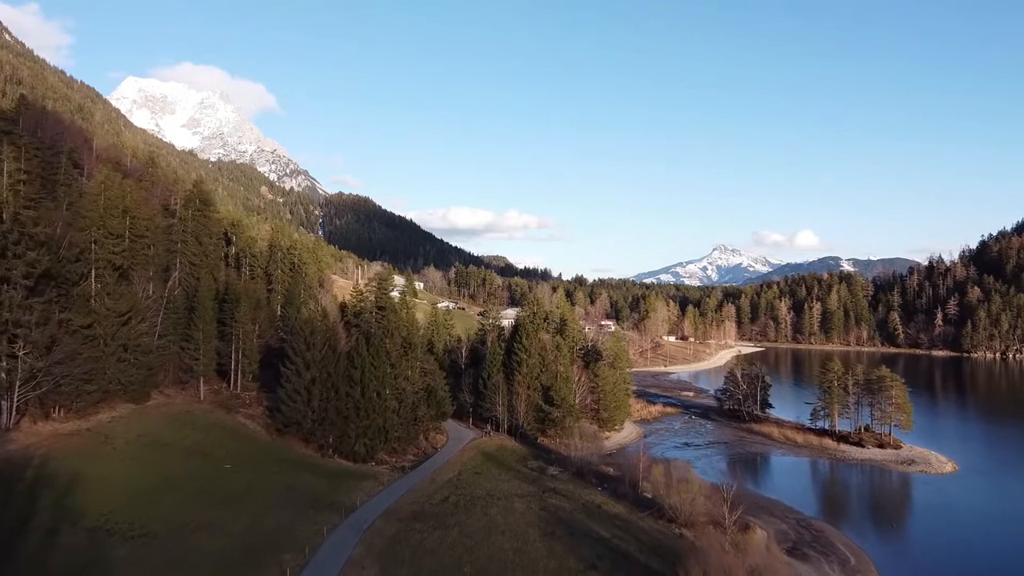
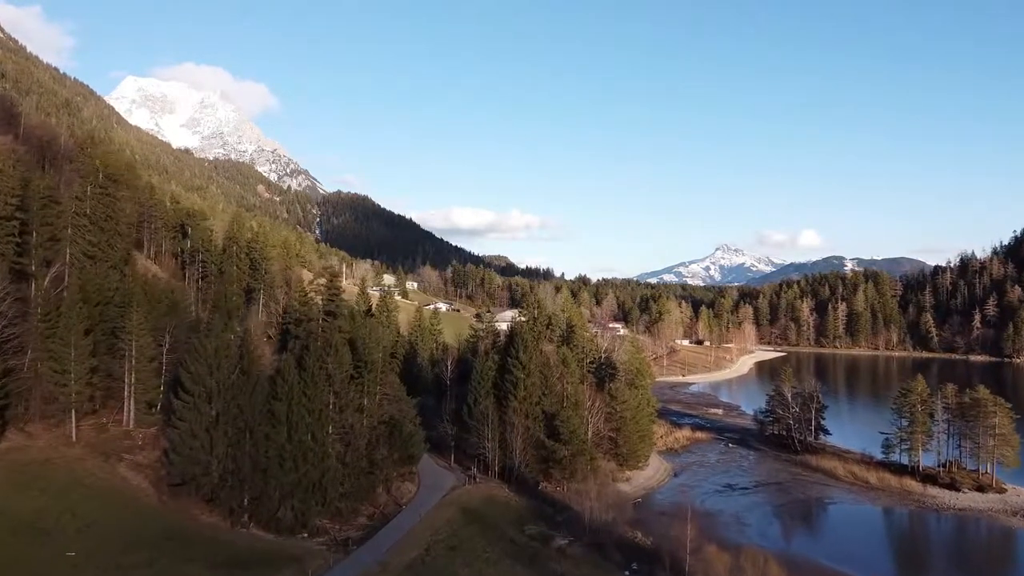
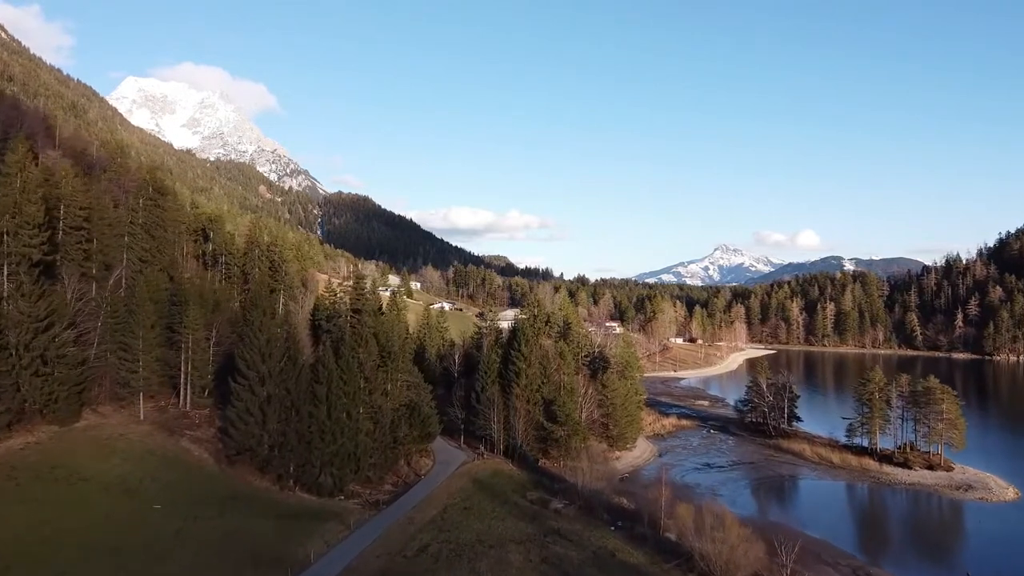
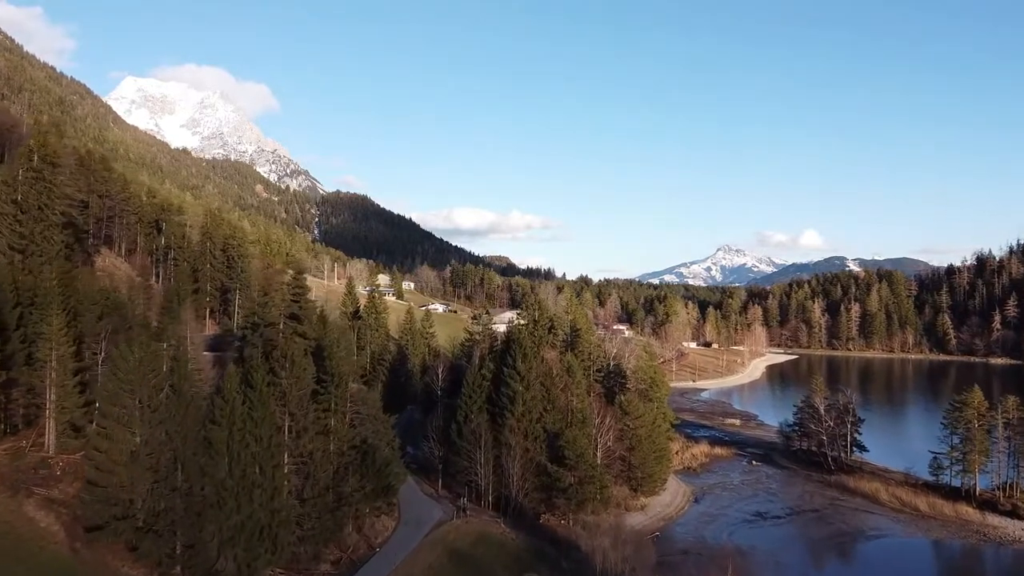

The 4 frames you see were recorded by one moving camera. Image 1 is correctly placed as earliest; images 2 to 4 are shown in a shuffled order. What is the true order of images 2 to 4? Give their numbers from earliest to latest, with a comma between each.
3, 2, 4
